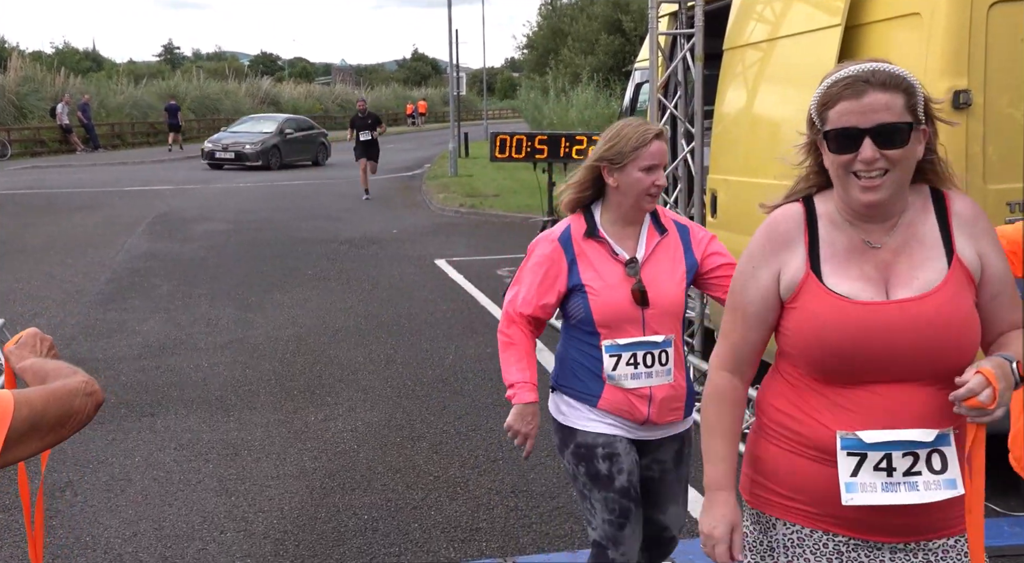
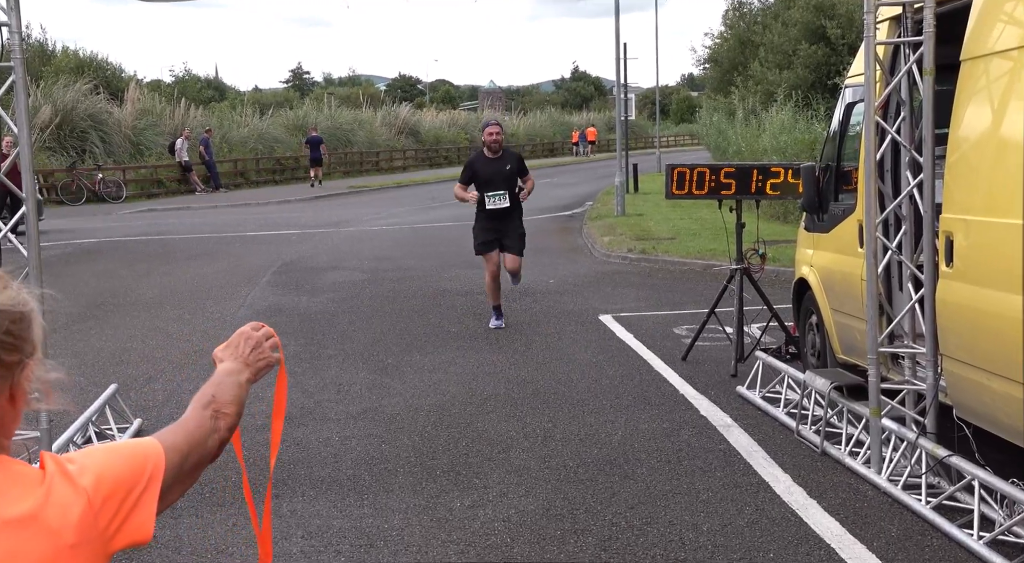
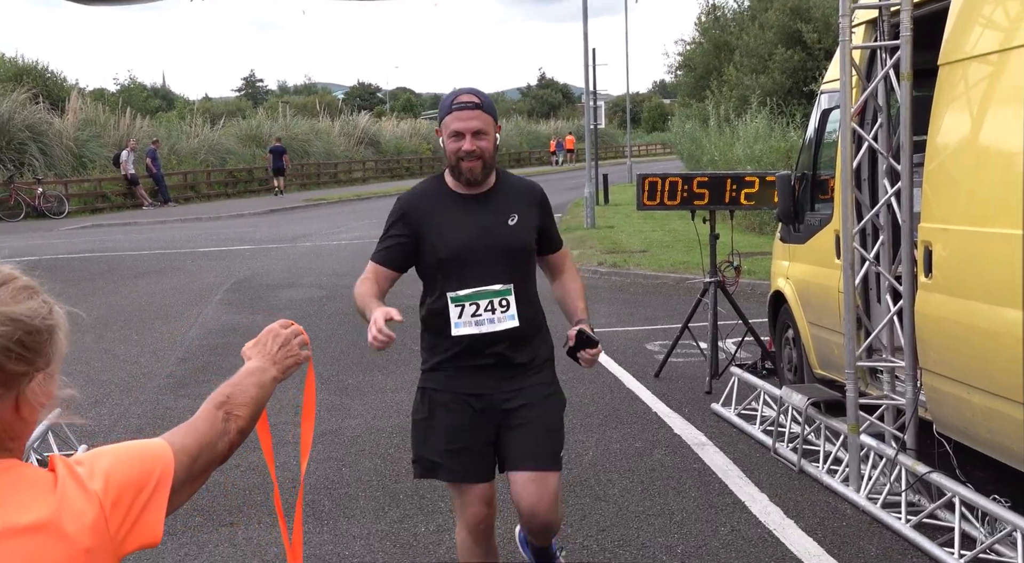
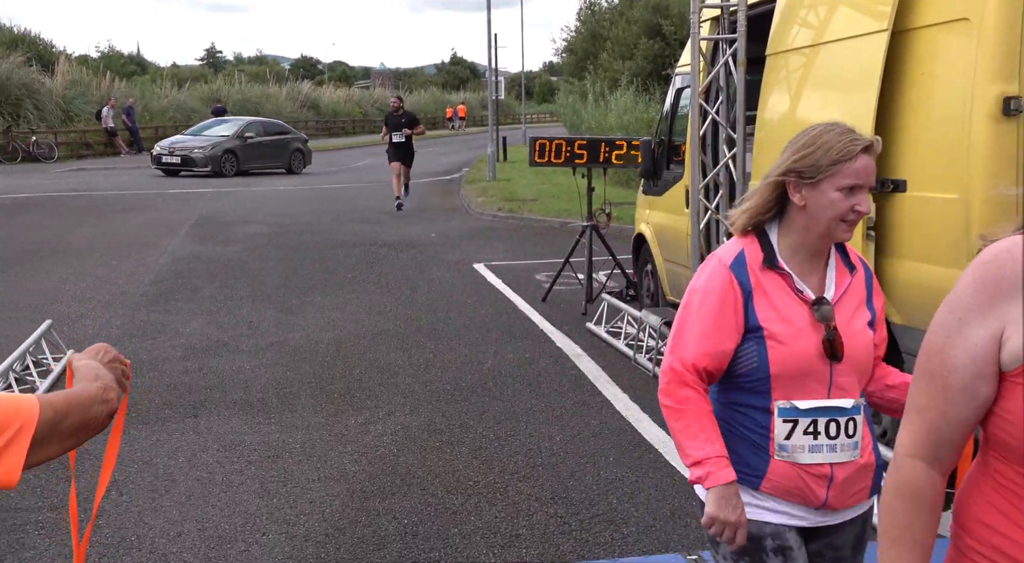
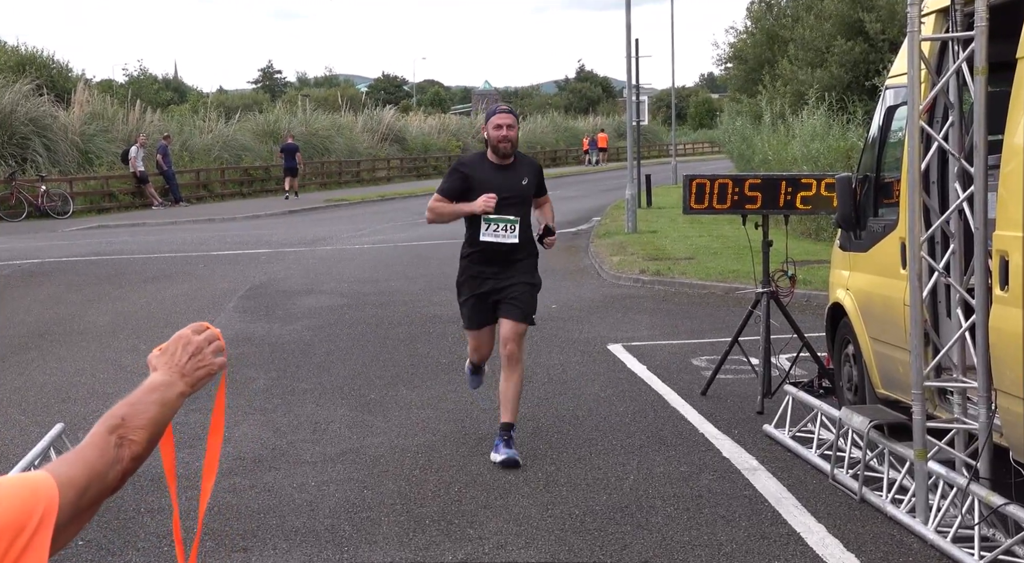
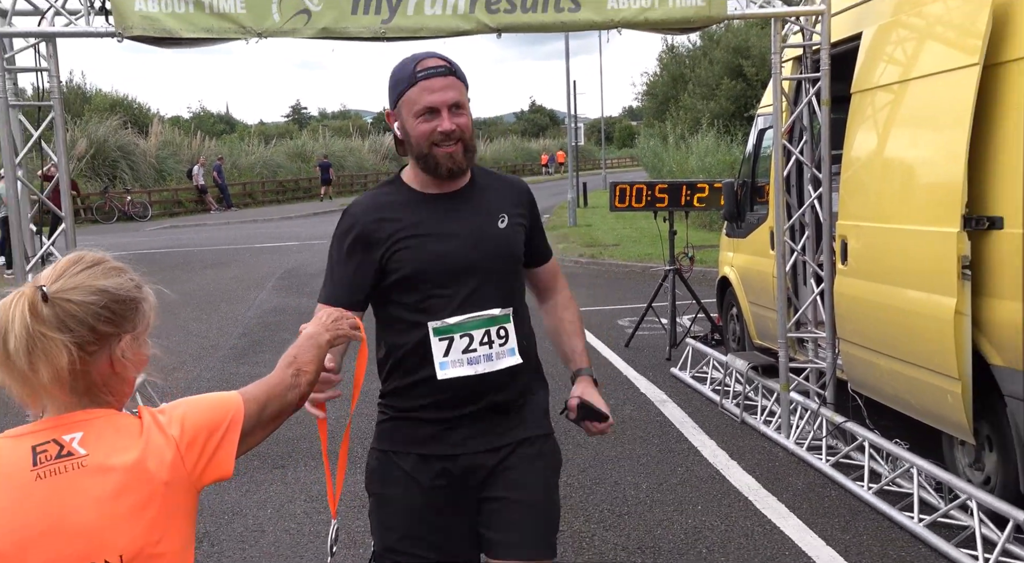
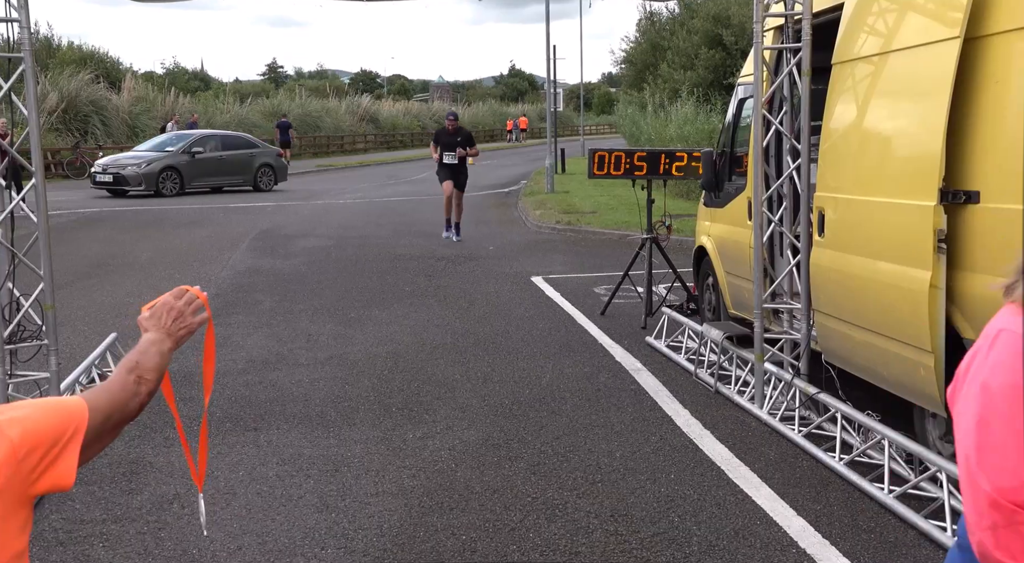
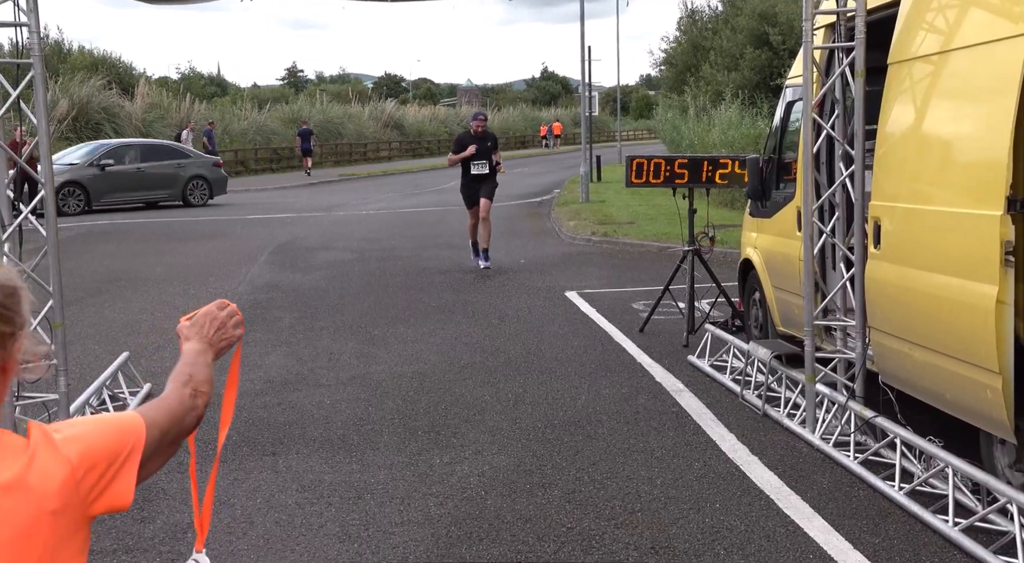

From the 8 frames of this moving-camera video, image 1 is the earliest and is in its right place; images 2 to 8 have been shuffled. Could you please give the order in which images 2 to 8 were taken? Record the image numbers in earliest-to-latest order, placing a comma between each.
4, 7, 8, 2, 5, 3, 6
